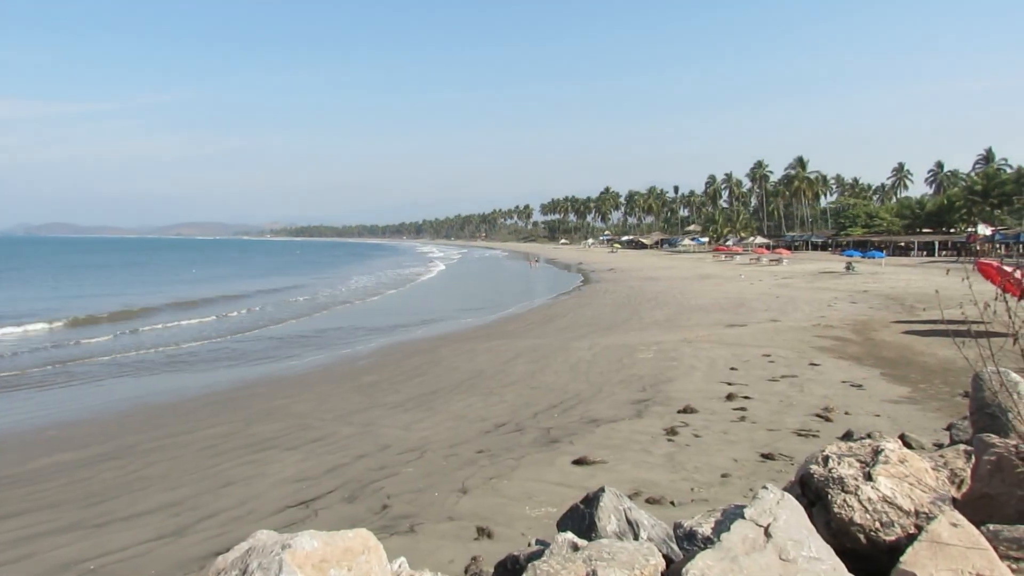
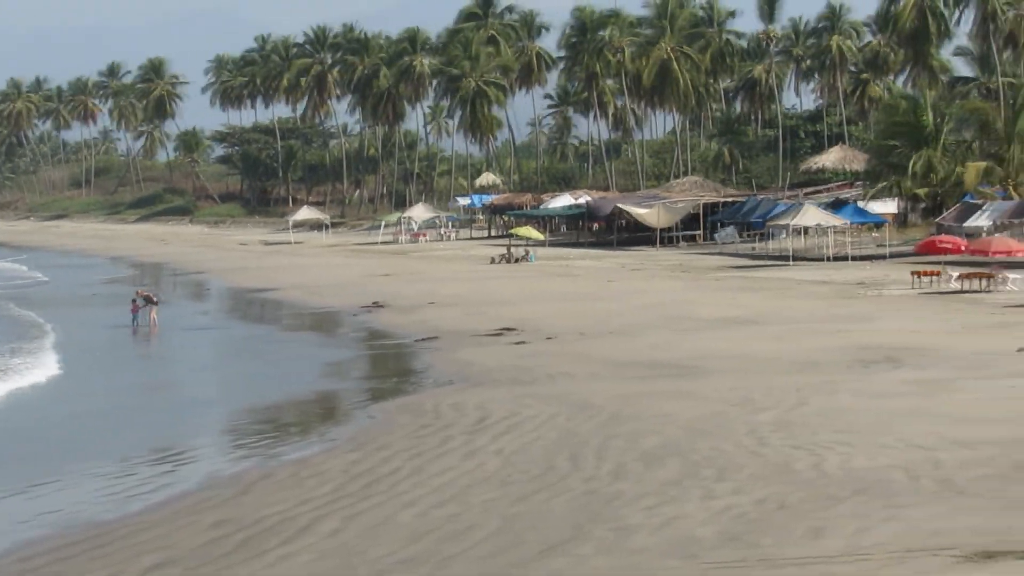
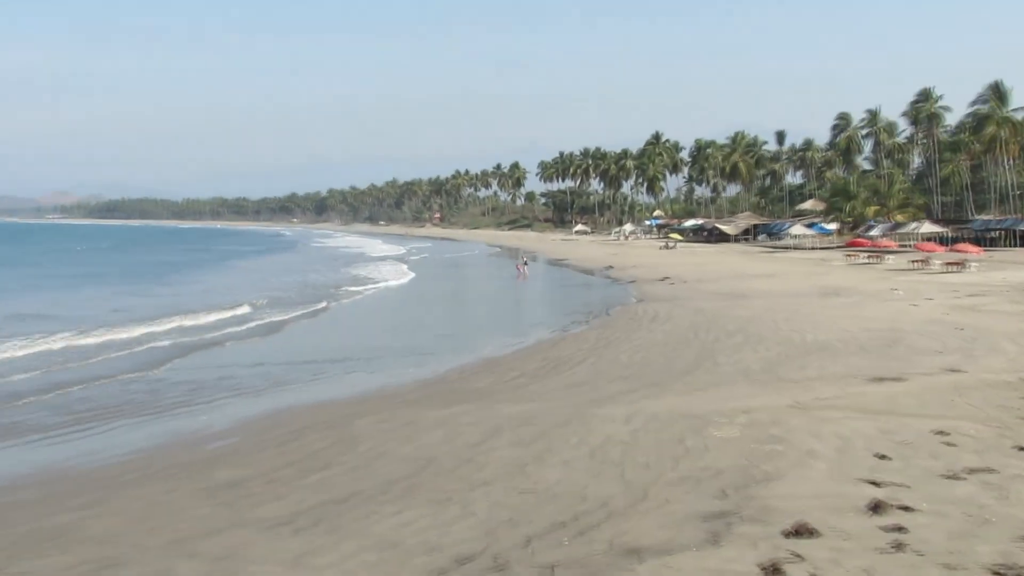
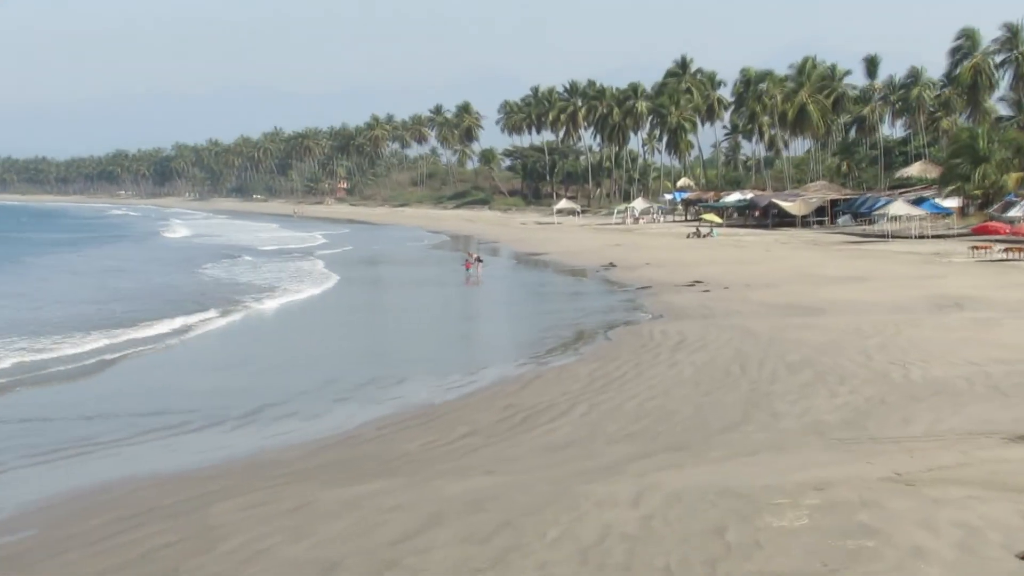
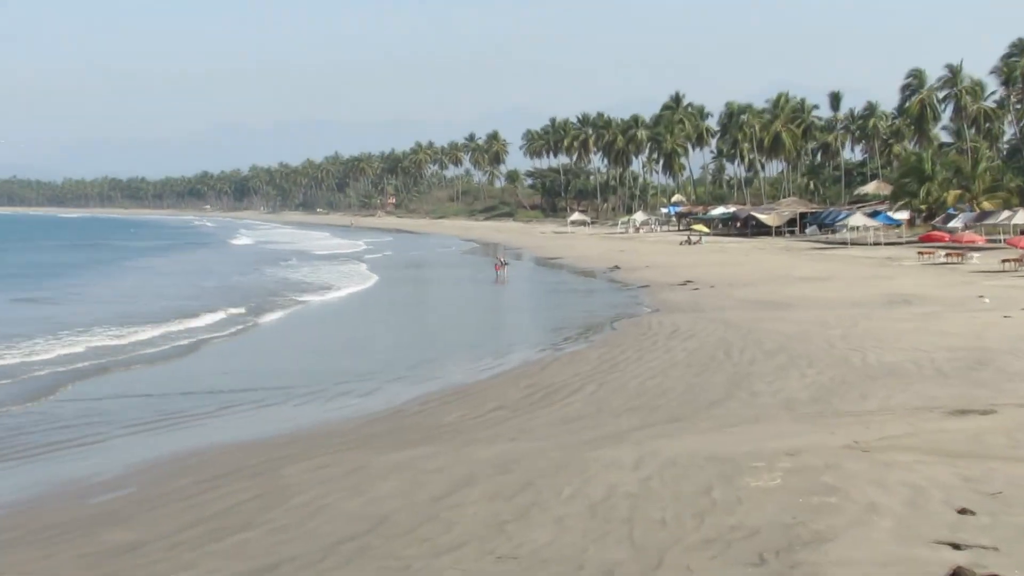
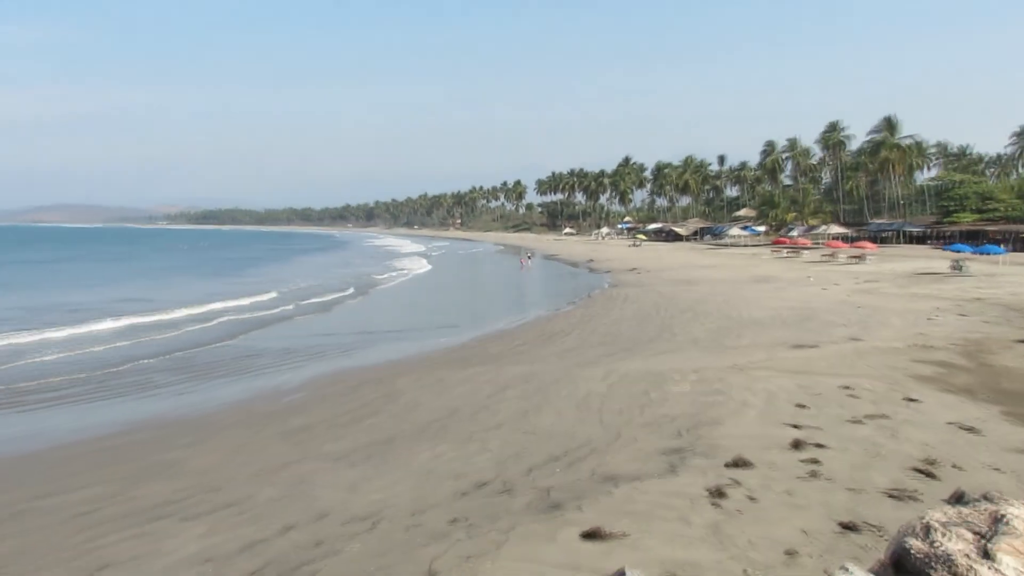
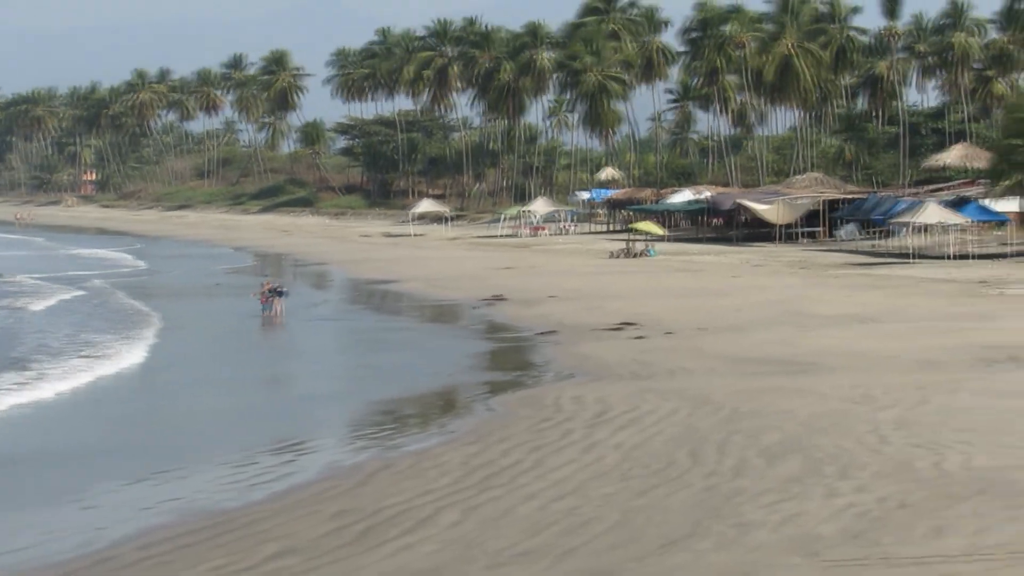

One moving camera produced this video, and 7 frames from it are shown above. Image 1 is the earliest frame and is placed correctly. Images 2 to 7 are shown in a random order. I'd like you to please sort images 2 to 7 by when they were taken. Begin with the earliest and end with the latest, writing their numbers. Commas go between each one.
6, 3, 5, 4, 7, 2
